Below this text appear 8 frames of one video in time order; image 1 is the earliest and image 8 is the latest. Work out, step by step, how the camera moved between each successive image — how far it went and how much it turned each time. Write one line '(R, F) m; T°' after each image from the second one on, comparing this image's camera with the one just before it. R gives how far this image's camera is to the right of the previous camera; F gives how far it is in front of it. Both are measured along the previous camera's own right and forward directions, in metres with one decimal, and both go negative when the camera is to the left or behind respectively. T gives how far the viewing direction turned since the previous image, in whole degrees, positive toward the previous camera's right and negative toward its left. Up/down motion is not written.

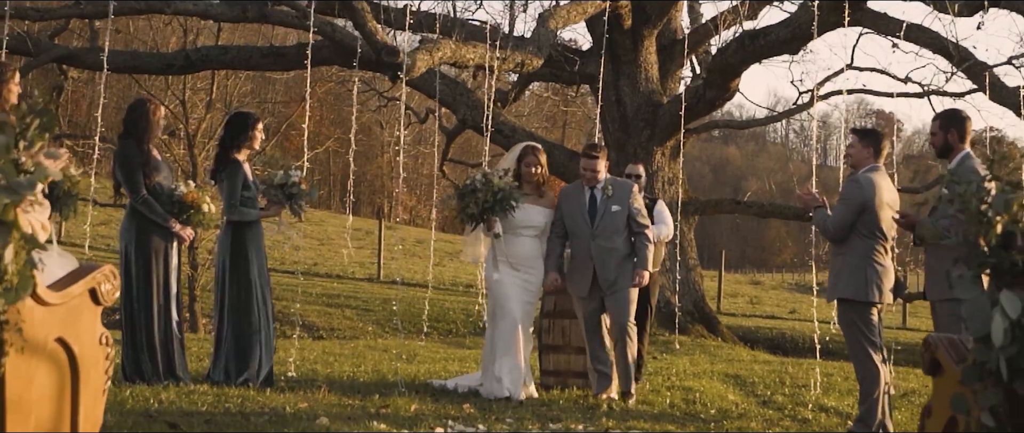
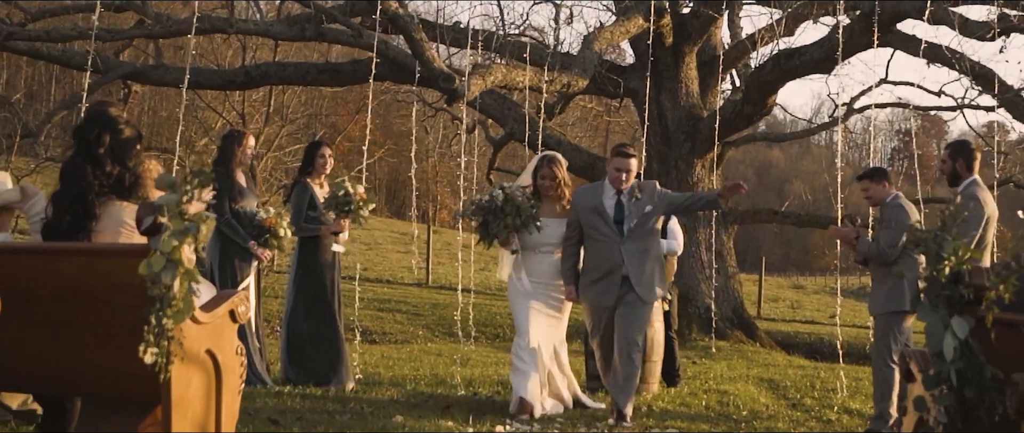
(0.0, -0.8) m; -2°
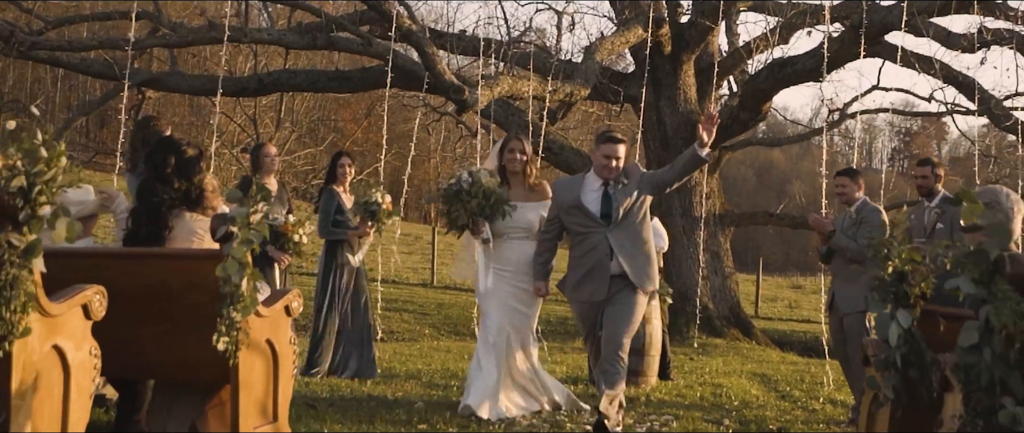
(-0.1, -0.7) m; 0°
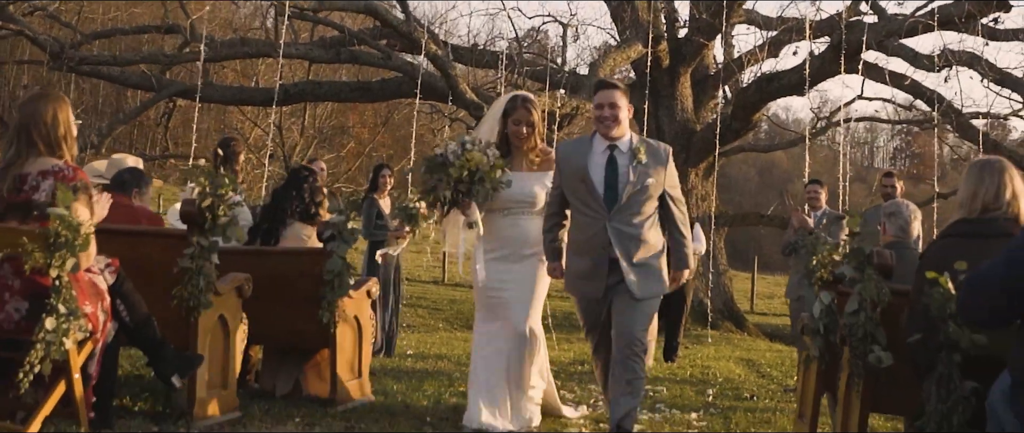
(-0.1, -1.6) m; 0°
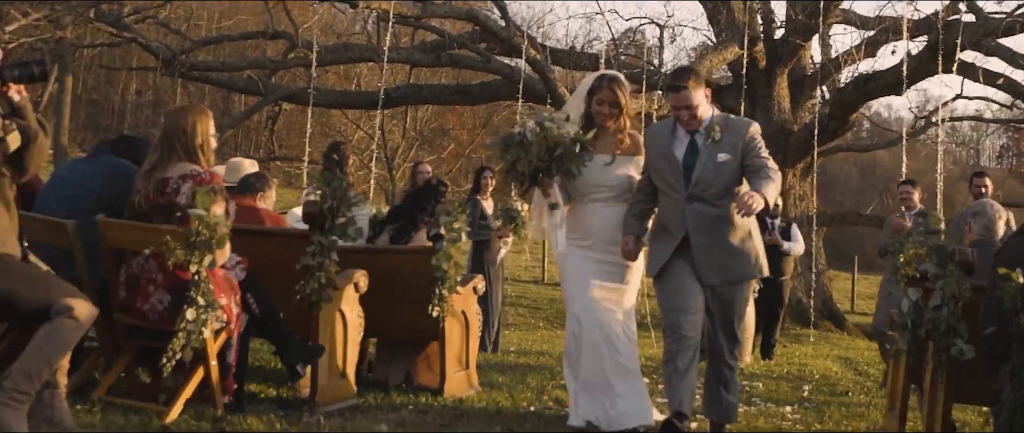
(0.0, -0.4) m; -5°
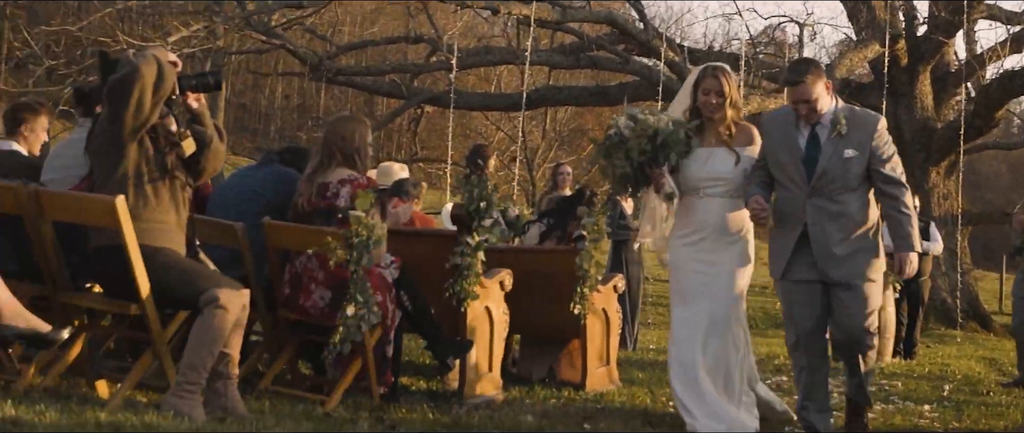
(0.0, -0.3) m; -7°
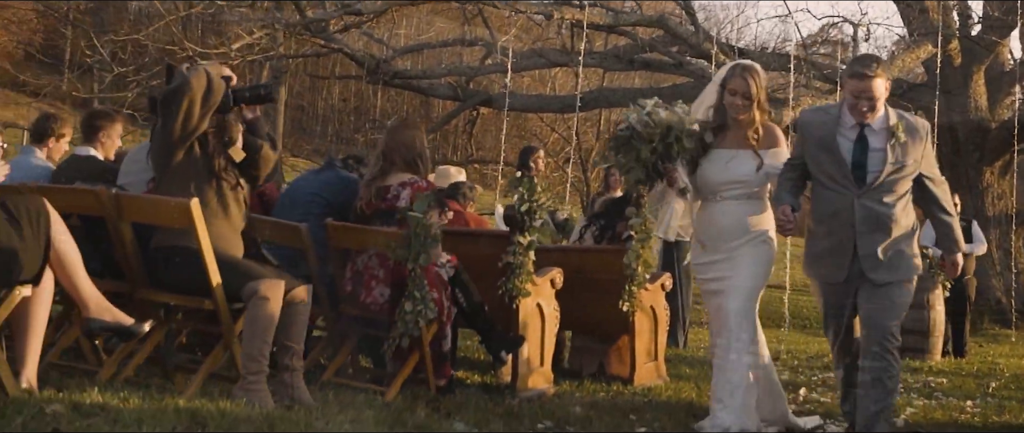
(0.0, -0.3) m; -3°
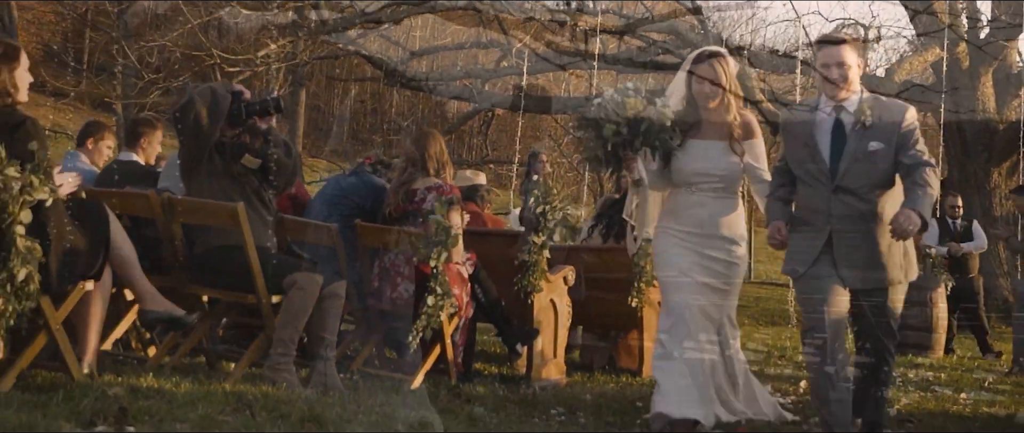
(0.0, -0.5) m; -1°
